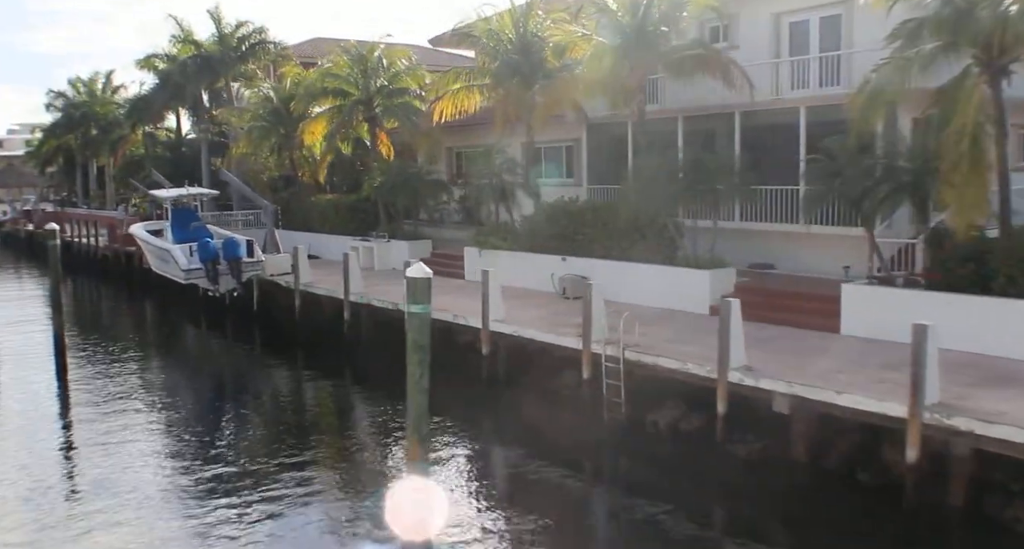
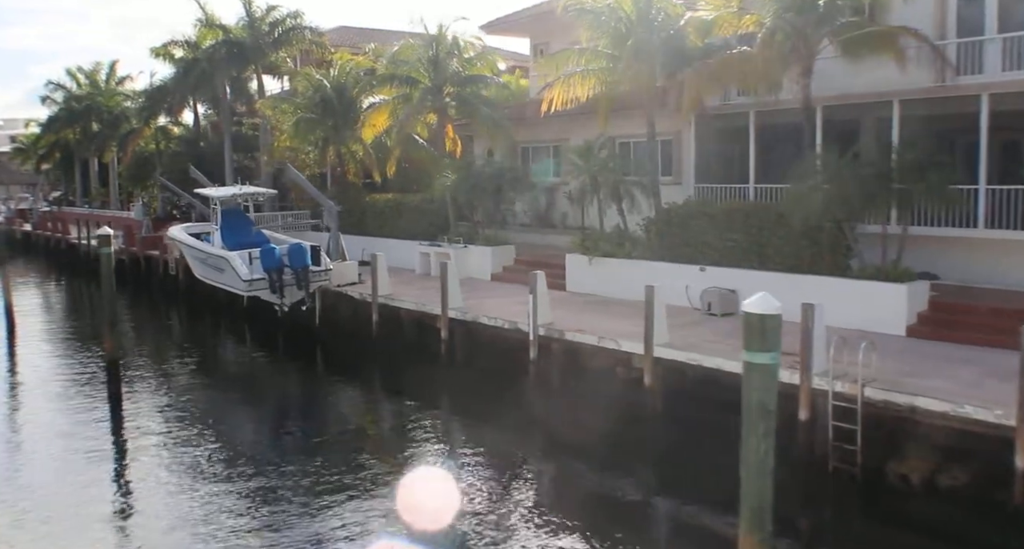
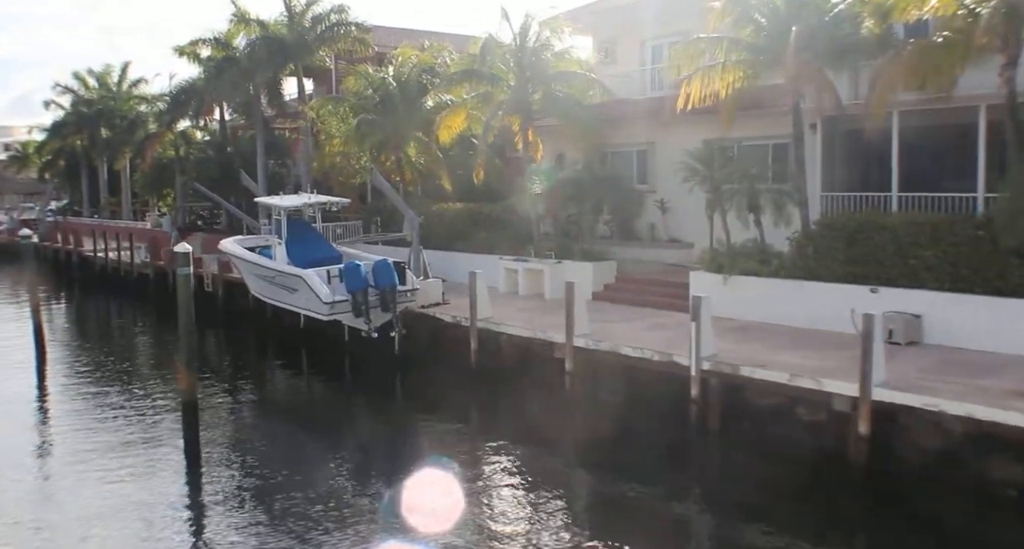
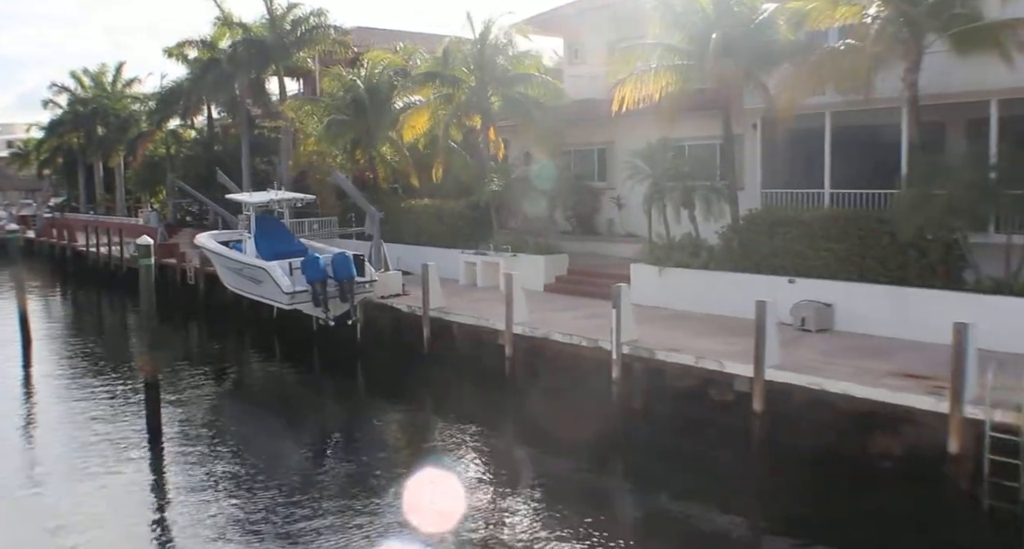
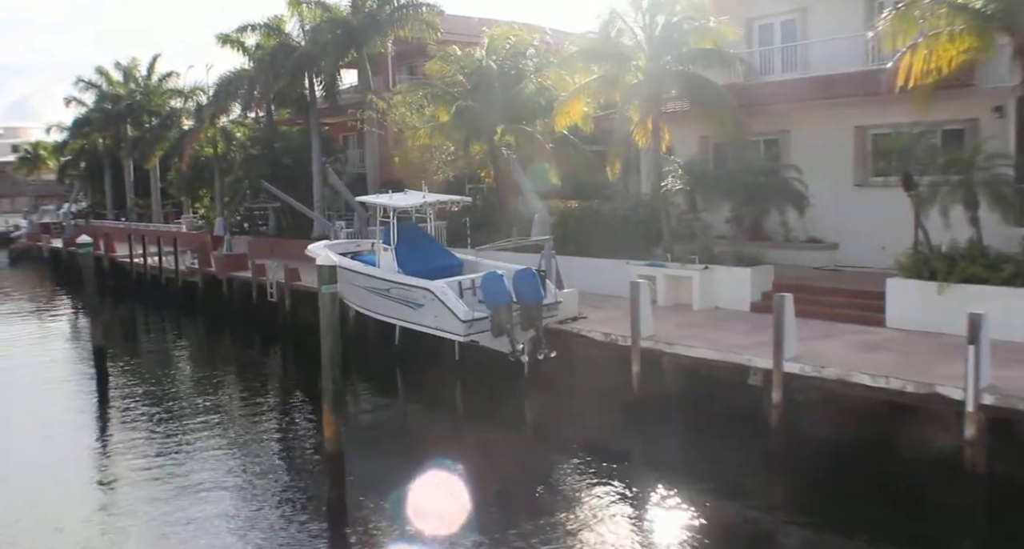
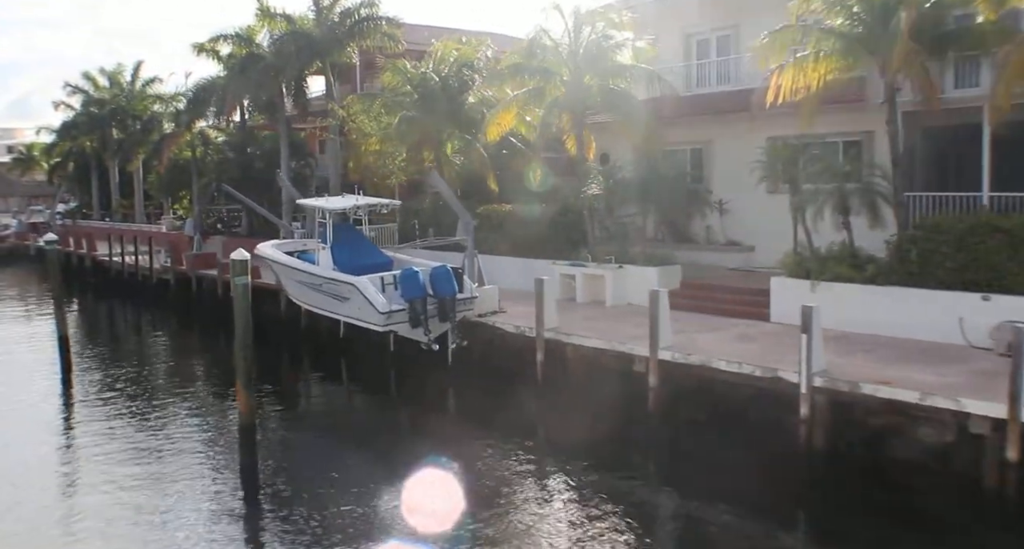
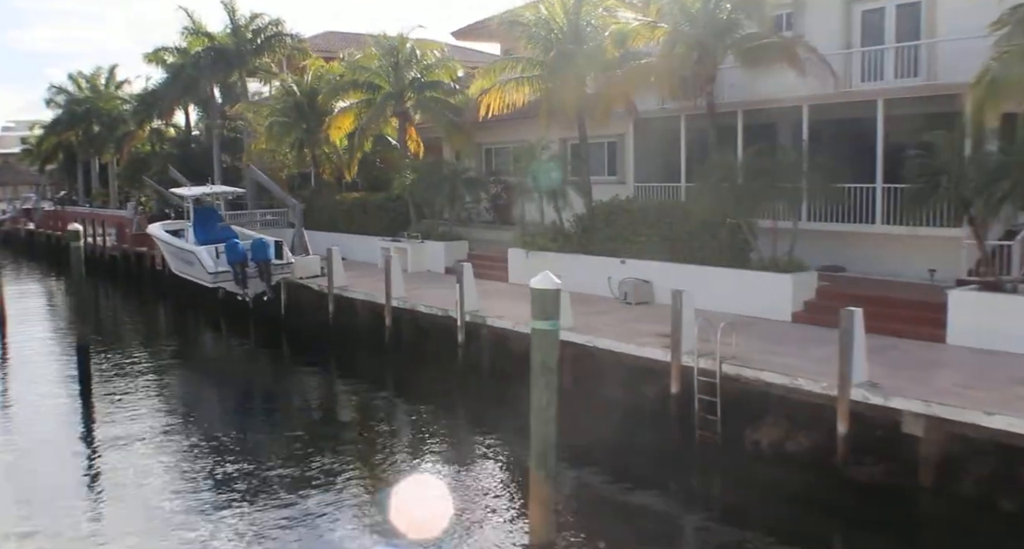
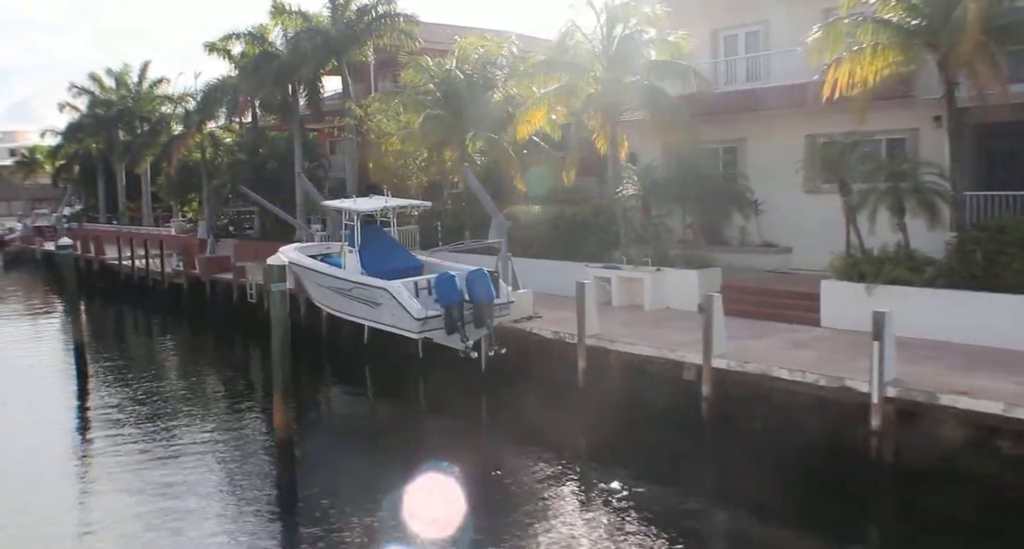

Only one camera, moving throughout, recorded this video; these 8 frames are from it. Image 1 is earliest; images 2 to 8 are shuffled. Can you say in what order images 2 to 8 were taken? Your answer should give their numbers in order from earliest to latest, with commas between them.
7, 2, 4, 3, 6, 8, 5
